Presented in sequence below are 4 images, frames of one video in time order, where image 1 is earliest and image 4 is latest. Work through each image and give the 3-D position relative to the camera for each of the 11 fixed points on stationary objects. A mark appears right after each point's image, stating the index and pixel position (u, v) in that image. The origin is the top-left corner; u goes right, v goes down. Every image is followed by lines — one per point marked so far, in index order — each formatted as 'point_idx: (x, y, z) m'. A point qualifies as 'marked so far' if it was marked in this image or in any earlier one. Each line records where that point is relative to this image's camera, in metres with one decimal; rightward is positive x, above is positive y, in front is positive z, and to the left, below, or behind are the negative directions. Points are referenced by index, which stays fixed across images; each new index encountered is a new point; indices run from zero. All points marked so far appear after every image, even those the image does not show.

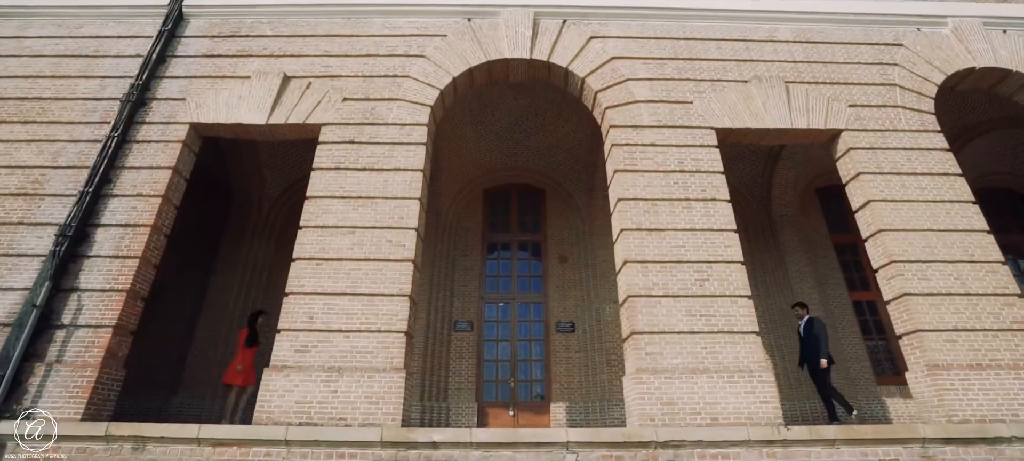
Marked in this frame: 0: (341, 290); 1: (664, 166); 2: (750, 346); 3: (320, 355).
0: (-2.3, -0.8, +7.0) m
1: (+2.3, +1.0, +8.0) m
2: (+3.0, -1.5, +6.6) m
3: (-2.4, -1.6, +6.6) m
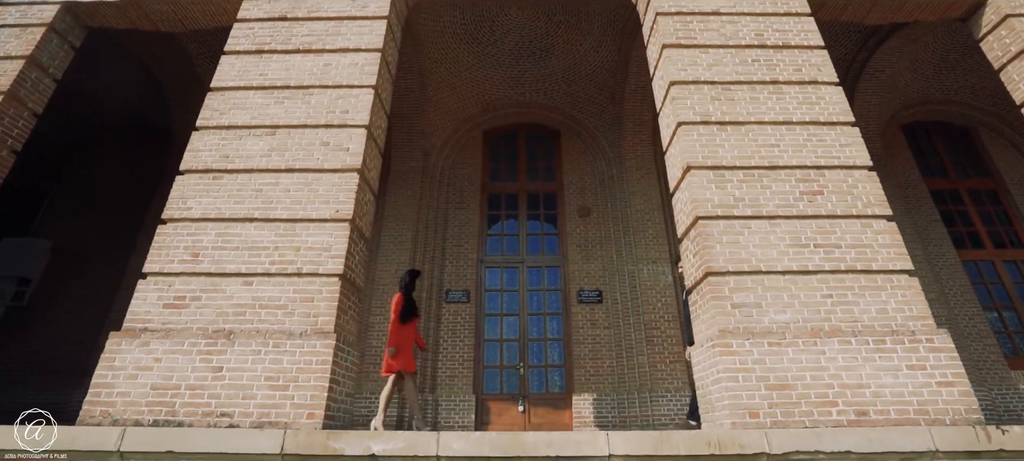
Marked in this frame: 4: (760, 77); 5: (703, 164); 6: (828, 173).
0: (-2.3, +0.1, +4.5) m
1: (+2.3, +2.0, +5.4) m
2: (+3.0, -0.5, +4.0) m
3: (-2.4, -0.6, +4.1) m
4: (+2.4, +1.5, +5.1) m
5: (+1.7, +0.6, +4.6) m
6: (+2.8, +0.5, +4.6) m
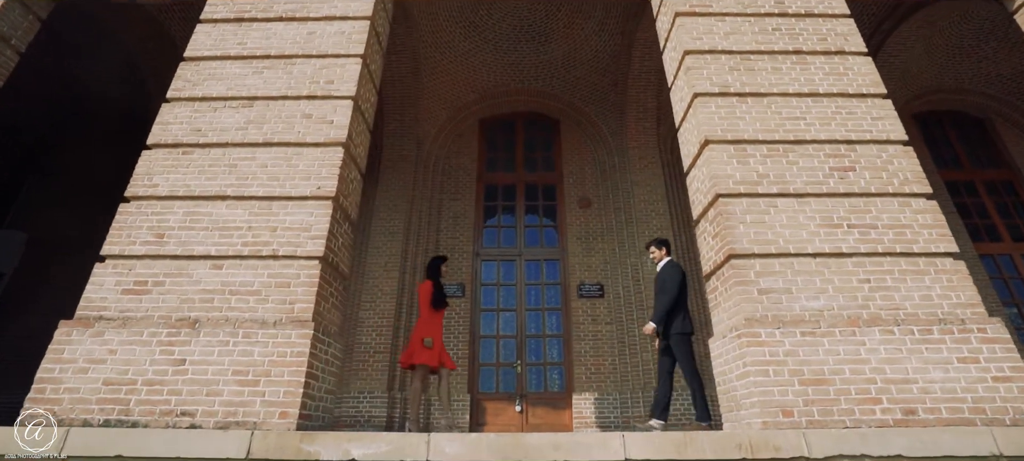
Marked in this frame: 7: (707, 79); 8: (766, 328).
0: (-2.3, +0.3, +4.1) m
1: (+2.3, +2.1, +5.0) m
2: (+3.0, -0.3, +3.6) m
3: (-2.4, -0.5, +3.6) m
4: (+2.4, +1.7, +4.7) m
5: (+1.7, +0.7, +4.2) m
6: (+2.8, +0.7, +4.2) m
7: (+1.7, +1.3, +4.5) m
8: (+1.7, -0.6, +3.4) m
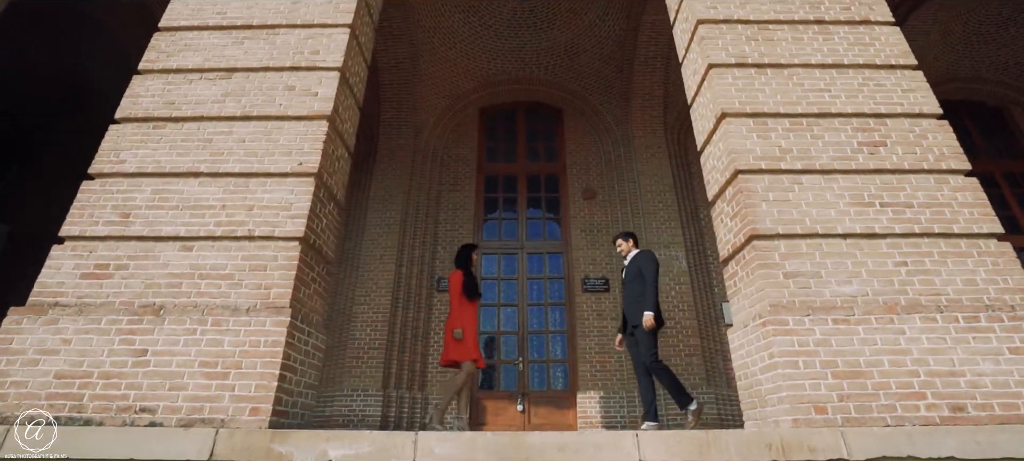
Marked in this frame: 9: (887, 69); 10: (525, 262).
0: (-2.3, +0.4, +3.7) m
1: (+2.3, +2.3, +4.6) m
2: (+3.0, -0.2, +3.3) m
3: (-2.4, -0.3, +3.3) m
4: (+2.4, +1.8, +4.4) m
5: (+1.7, +0.9, +3.8) m
6: (+2.8, +0.8, +3.8) m
7: (+1.7, +1.4, +4.1) m
8: (+1.6, -0.5, +3.0) m
9: (+2.9, +1.3, +4.1) m
10: (+0.2, -0.5, +8.2) m
